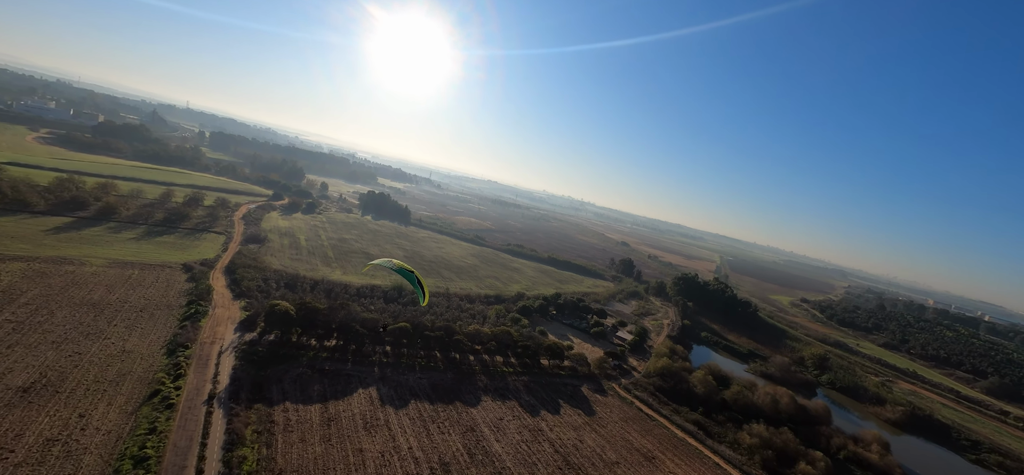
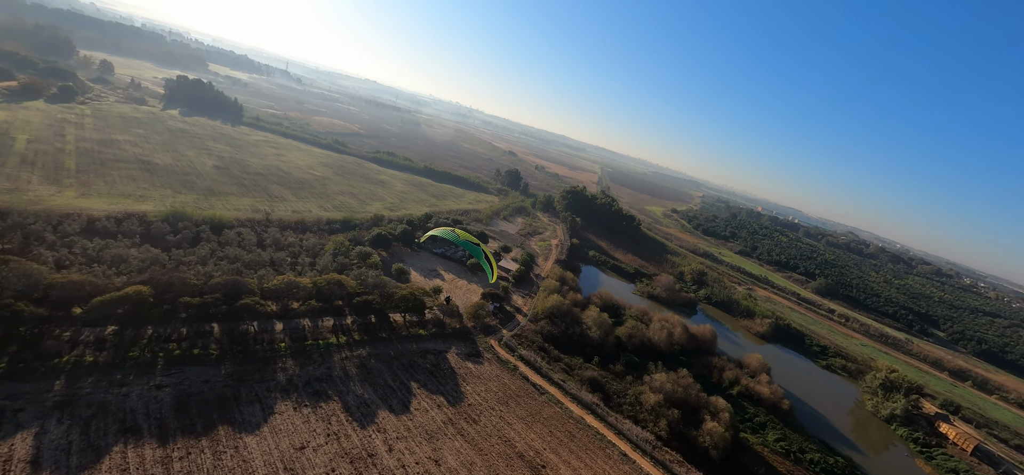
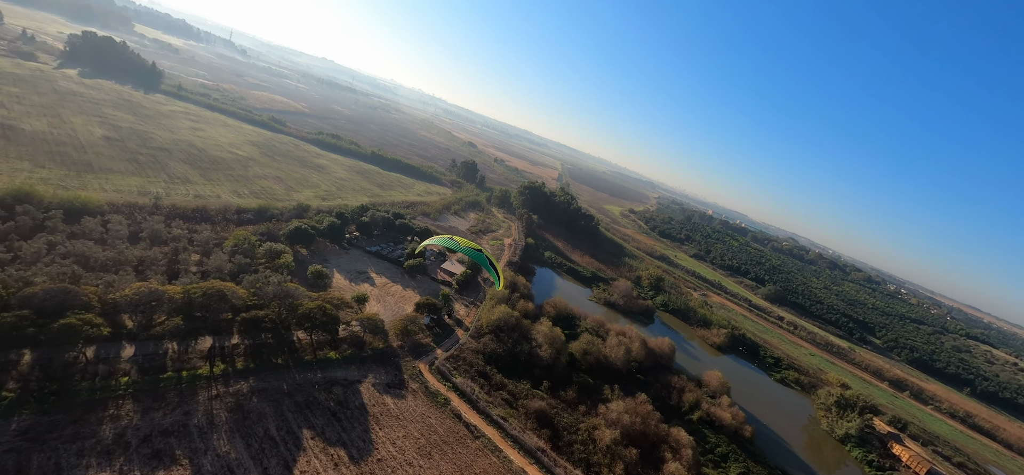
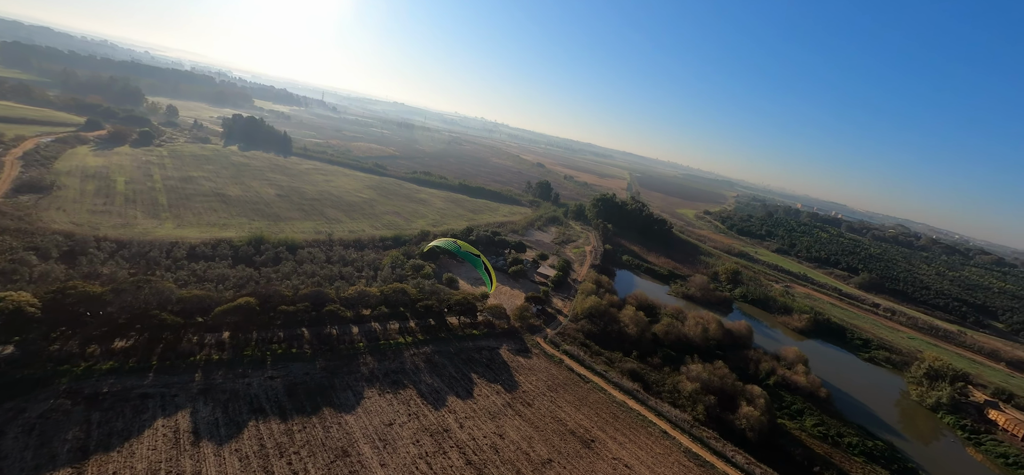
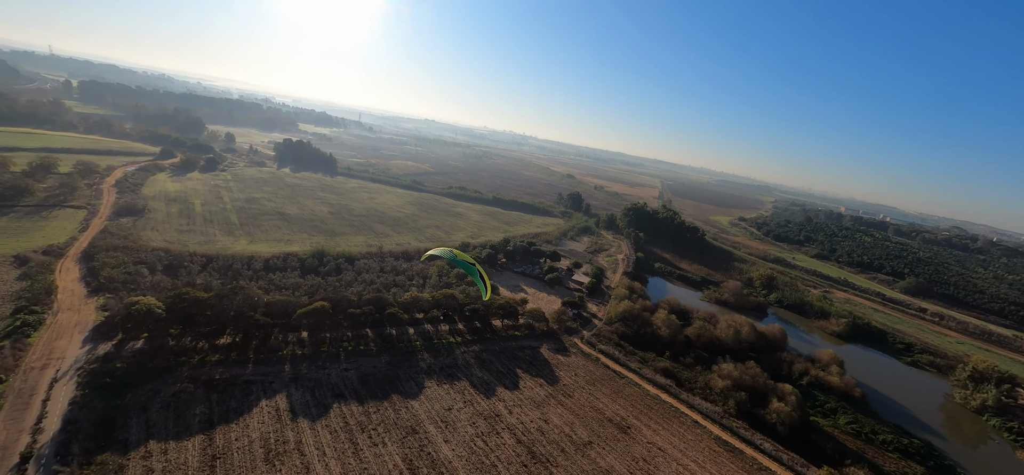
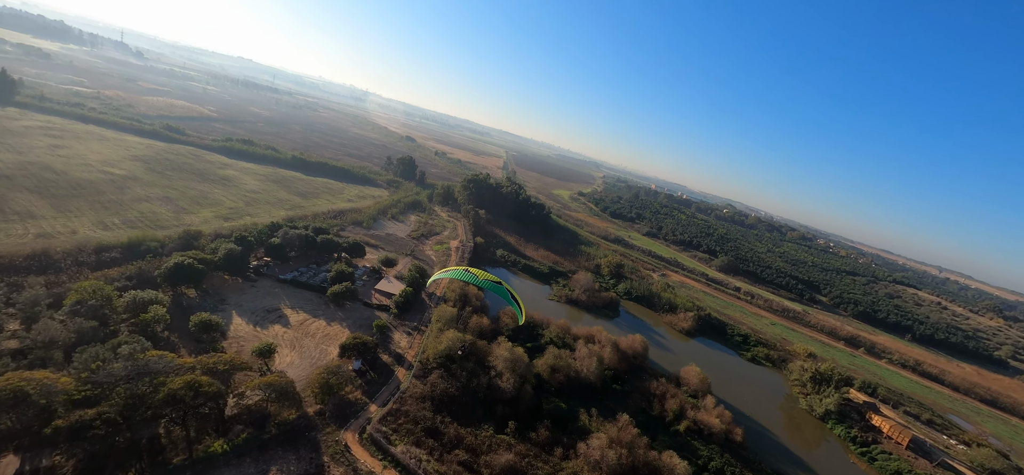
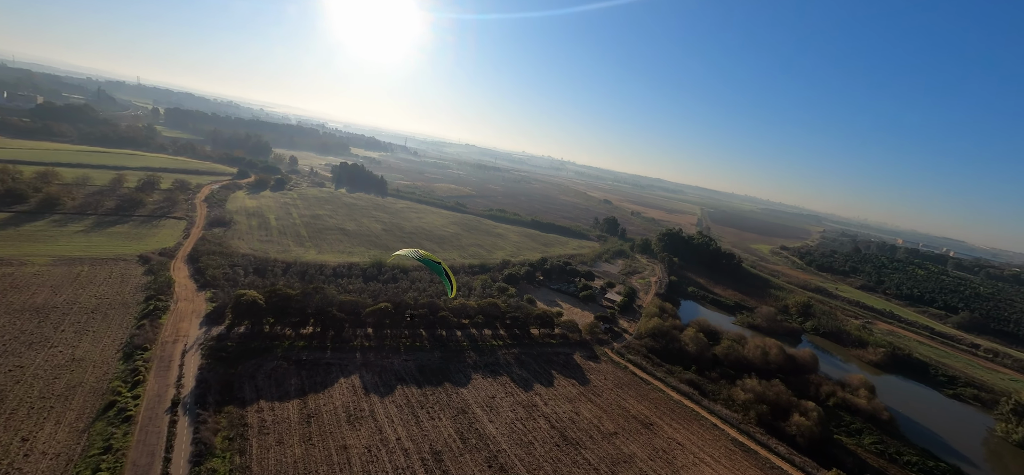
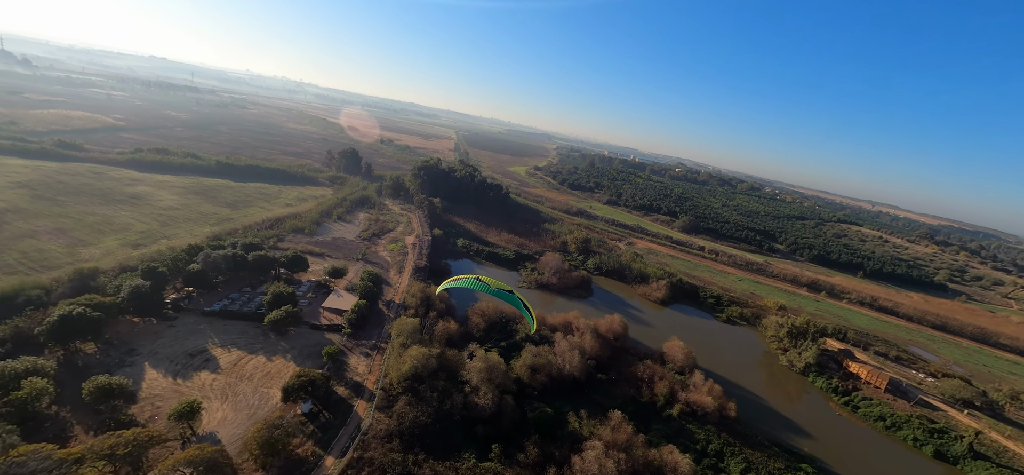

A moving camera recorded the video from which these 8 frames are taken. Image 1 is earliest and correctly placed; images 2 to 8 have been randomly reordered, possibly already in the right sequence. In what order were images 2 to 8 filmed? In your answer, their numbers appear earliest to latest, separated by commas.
7, 5, 4, 2, 3, 6, 8
